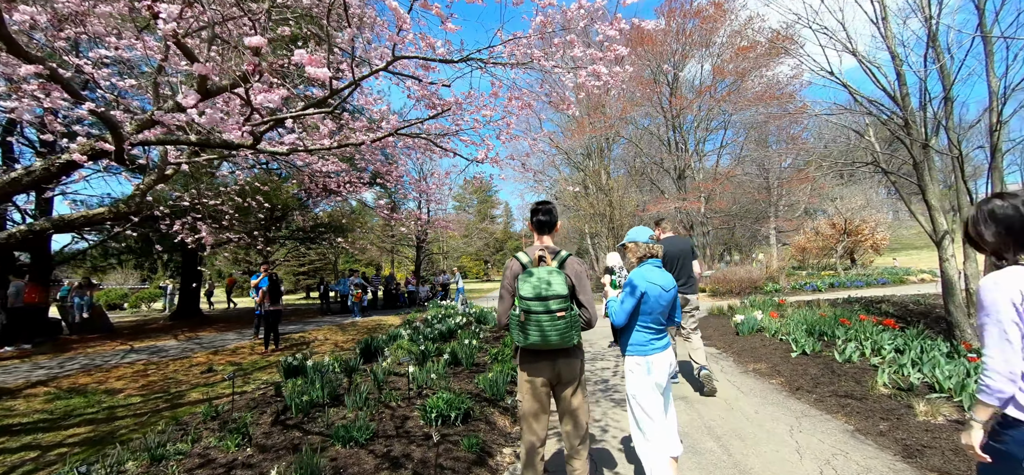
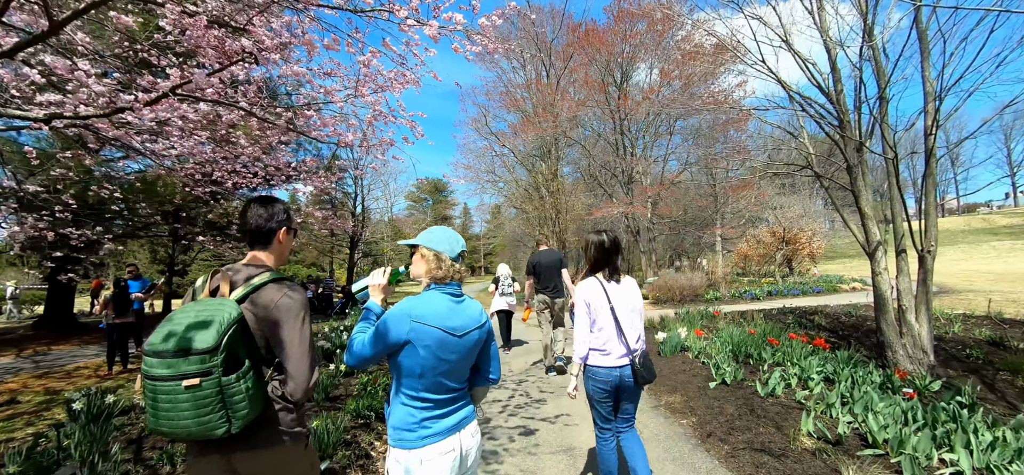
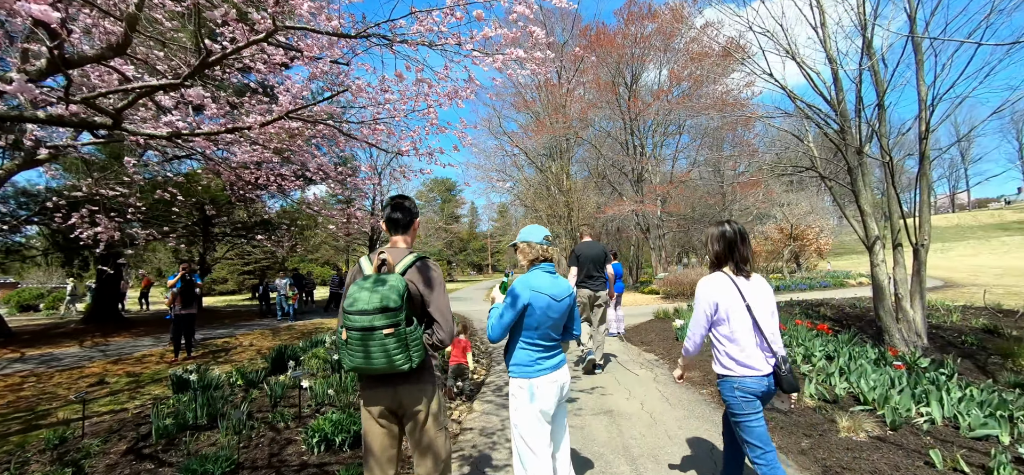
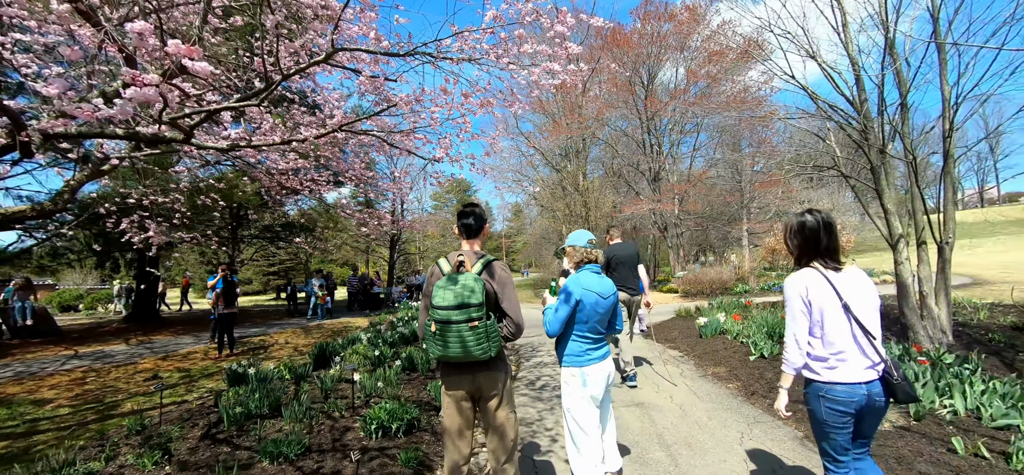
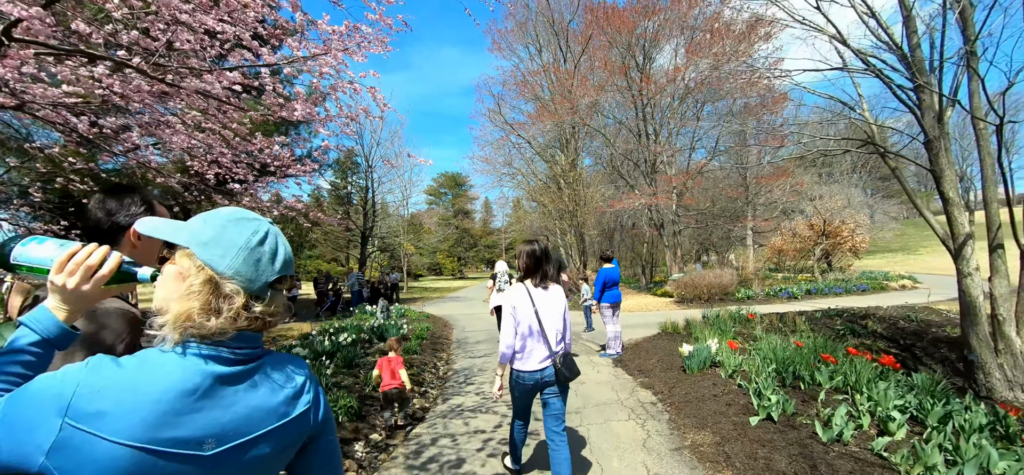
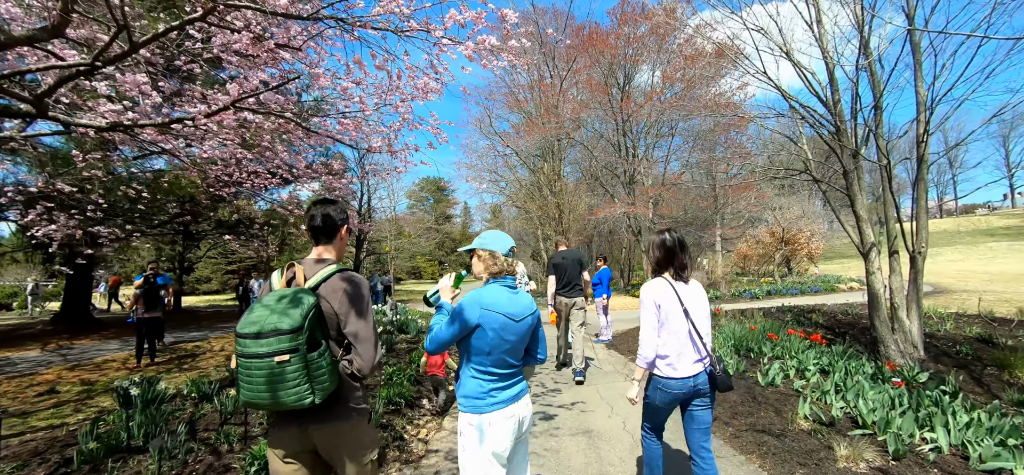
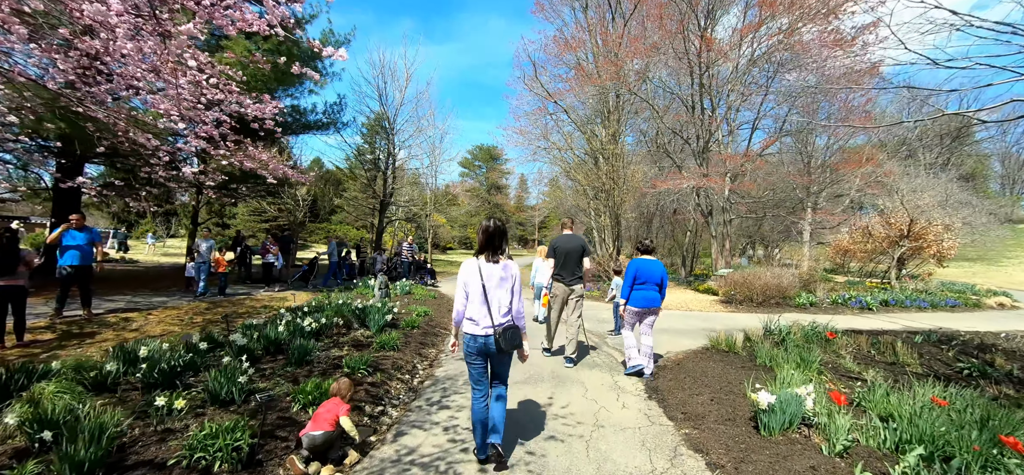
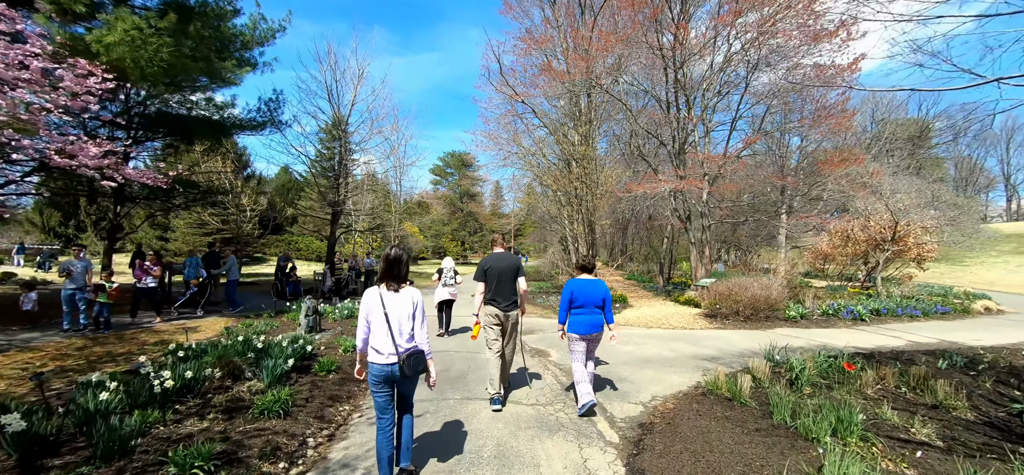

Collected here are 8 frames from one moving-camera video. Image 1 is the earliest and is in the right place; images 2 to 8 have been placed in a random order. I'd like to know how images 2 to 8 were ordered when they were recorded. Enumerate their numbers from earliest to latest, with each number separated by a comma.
4, 3, 6, 2, 5, 7, 8
